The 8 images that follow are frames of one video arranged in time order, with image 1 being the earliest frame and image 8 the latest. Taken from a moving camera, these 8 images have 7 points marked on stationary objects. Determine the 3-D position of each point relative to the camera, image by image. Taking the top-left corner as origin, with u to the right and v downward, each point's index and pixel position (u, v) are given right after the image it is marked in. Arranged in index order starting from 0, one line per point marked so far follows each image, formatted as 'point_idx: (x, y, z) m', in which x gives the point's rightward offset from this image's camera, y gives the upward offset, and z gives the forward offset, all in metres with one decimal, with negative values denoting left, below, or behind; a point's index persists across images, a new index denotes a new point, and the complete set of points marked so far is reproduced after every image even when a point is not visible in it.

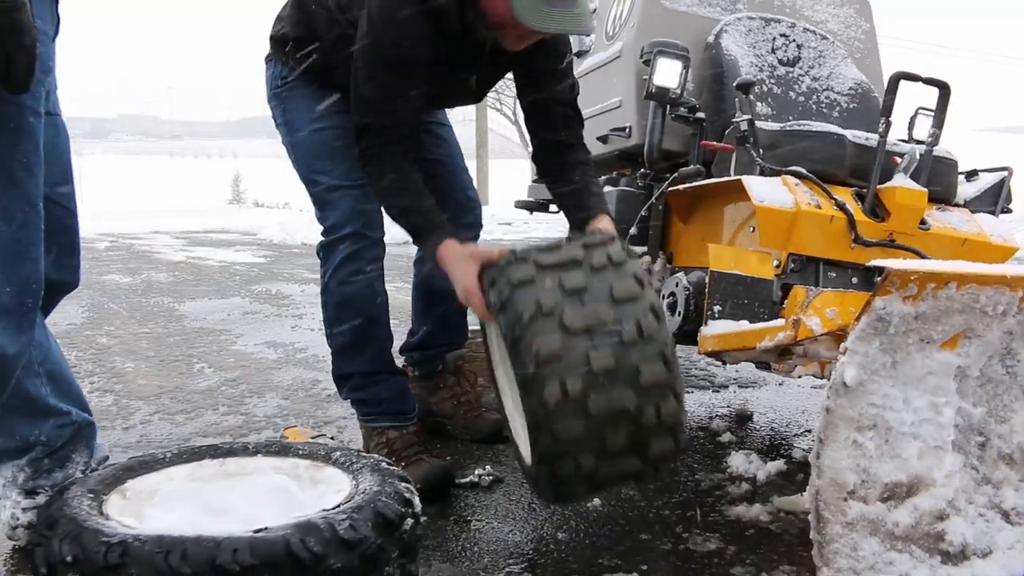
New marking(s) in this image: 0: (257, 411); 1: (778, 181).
0: (-0.9, -0.4, +3.6) m
1: (+0.7, +0.3, +2.9) m
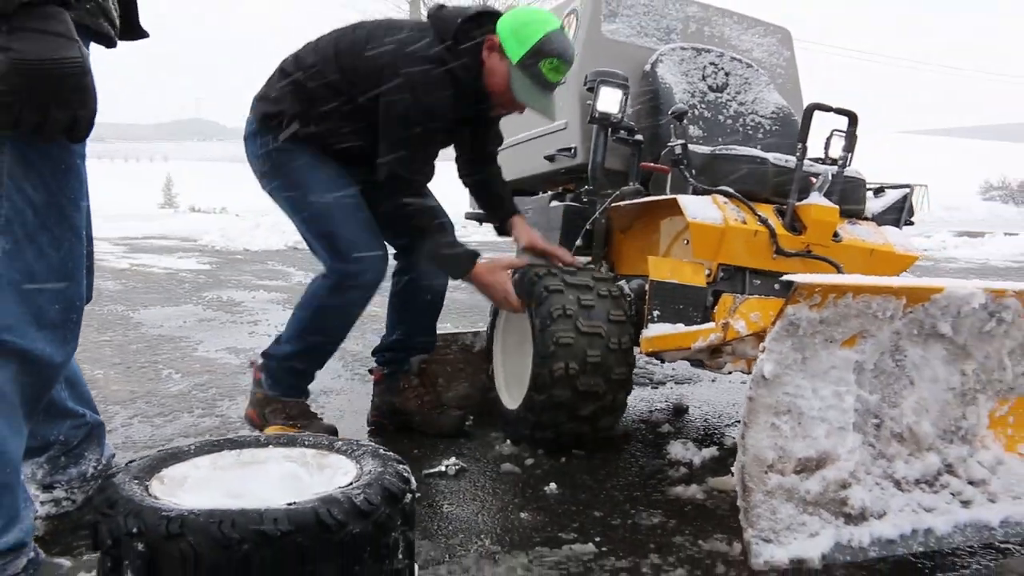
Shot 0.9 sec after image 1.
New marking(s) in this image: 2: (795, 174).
0: (-1.0, -0.5, +3.9) m
1: (+0.6, +0.3, +3.2) m
2: (+0.9, +0.3, +3.2) m
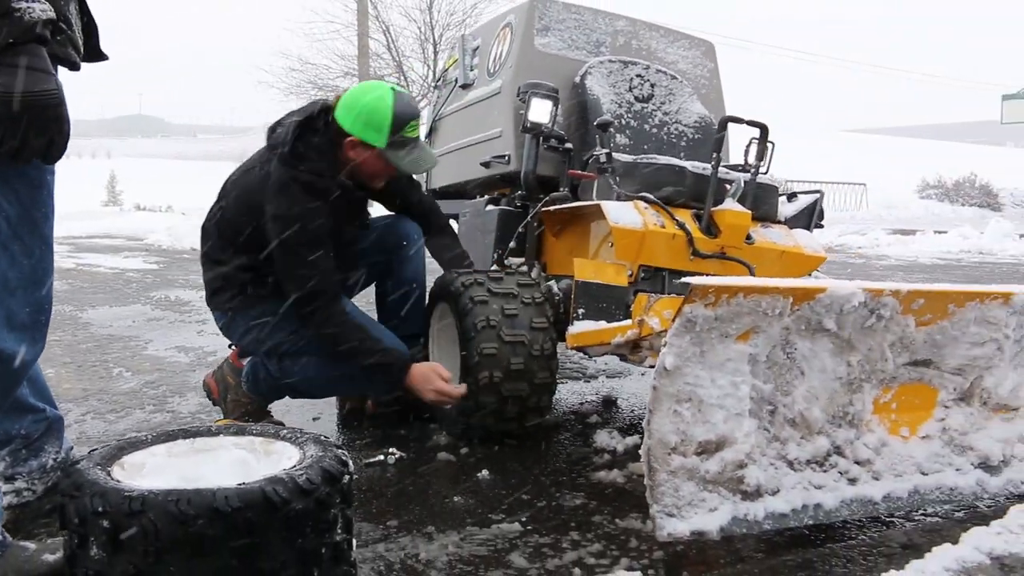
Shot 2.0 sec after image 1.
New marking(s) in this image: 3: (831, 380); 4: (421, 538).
0: (-1.3, -0.5, +4.1) m
1: (+0.4, +0.3, +3.5) m
2: (+0.6, +0.3, +3.5) m
3: (+0.8, -0.2, +2.6) m
4: (-0.2, -0.6, +2.5) m
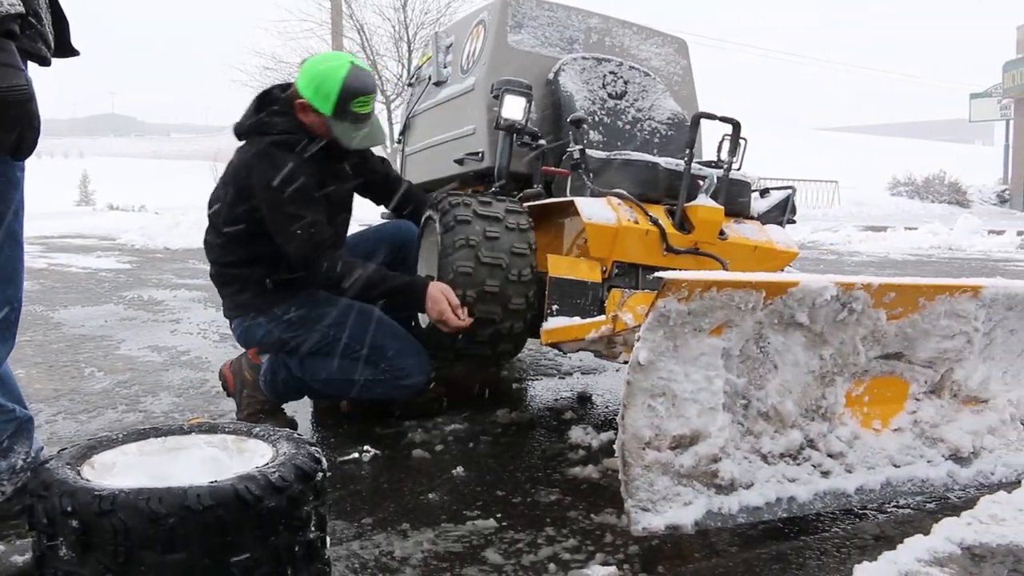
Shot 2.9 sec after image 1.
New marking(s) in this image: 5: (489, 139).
0: (-1.4, -0.5, +4.0) m
1: (+0.3, +0.3, +3.5) m
2: (+0.6, +0.4, +3.5) m
3: (+0.7, -0.2, +2.6) m
4: (-0.3, -0.6, +2.5) m
5: (-0.1, +0.6, +4.1) m
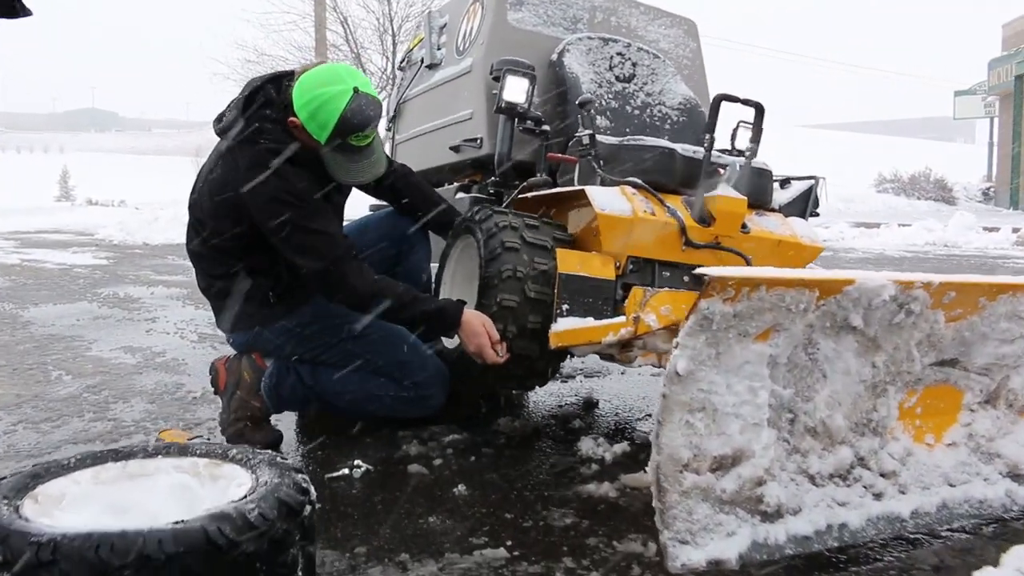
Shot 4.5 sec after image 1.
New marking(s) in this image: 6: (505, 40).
0: (-1.4, -0.4, +3.7) m
1: (+0.3, +0.3, +3.2) m
2: (+0.6, +0.4, +3.2) m
3: (+0.7, -0.2, +2.3) m
4: (-0.2, -0.6, +2.2) m
5: (-0.1, +0.6, +3.8) m
6: (0.0, +0.9, +3.9) m
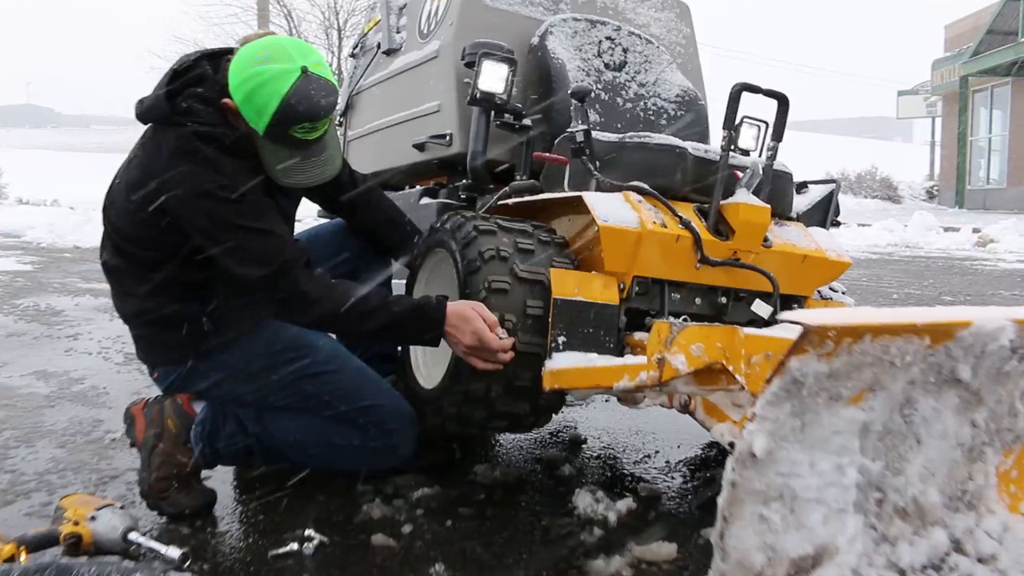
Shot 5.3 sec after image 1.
0: (-1.4, -0.5, +3.1) m
1: (+0.3, +0.2, +2.7) m
2: (+0.5, +0.3, +2.7) m
3: (+0.7, -0.3, +1.8) m
4: (-0.2, -0.6, +1.7) m
5: (-0.2, +0.5, +3.3) m
6: (-0.1, +0.8, +3.4) m
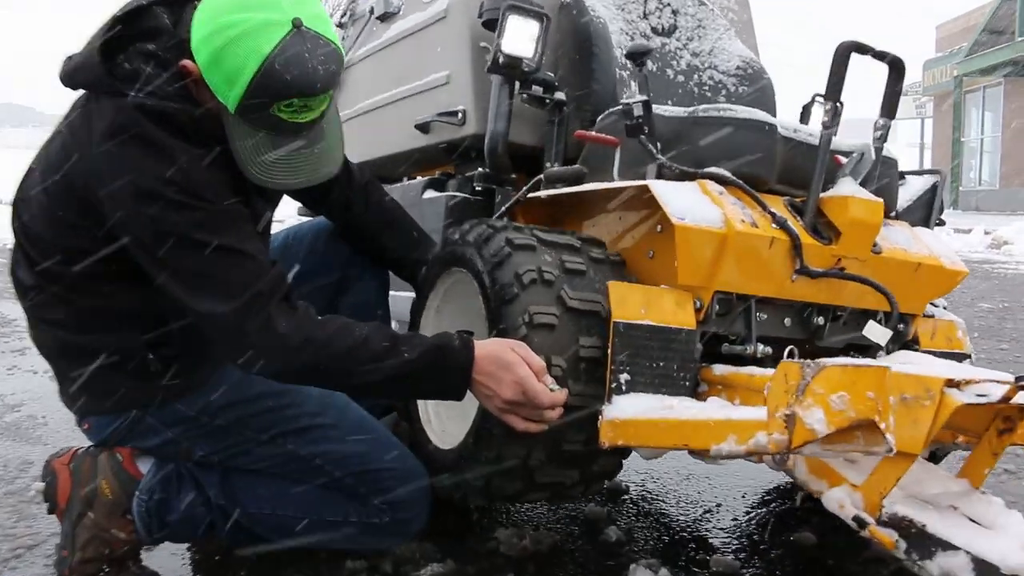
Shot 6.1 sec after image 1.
0: (-1.3, -0.6, +2.5) m
1: (+0.3, +0.2, +2.0) m
2: (+0.6, +0.3, +2.1) m
3: (+0.8, -0.3, +1.2) m
4: (-0.1, -0.7, +1.0) m
5: (-0.1, +0.5, +2.6) m
6: (0.0, +0.8, +2.8) m
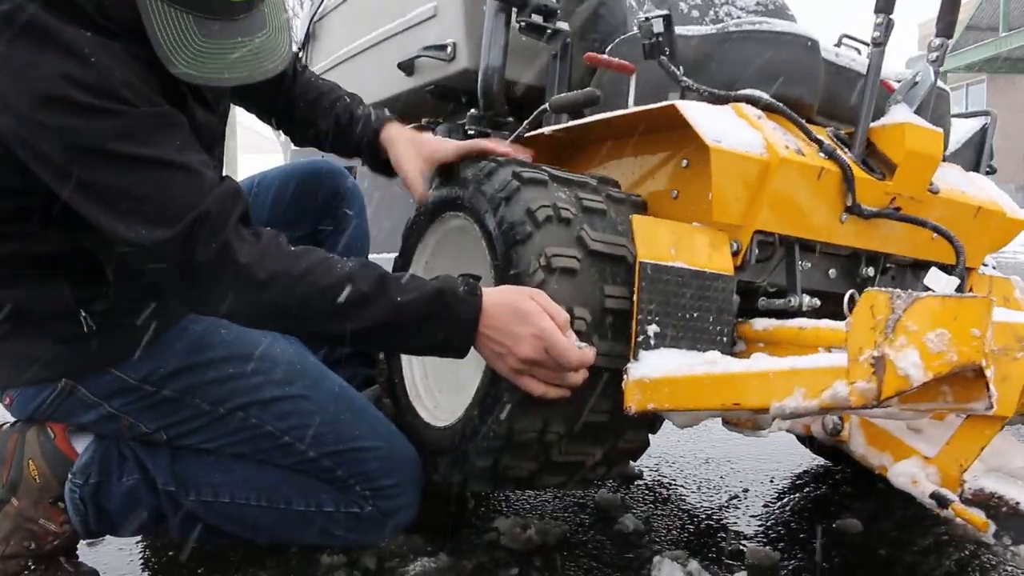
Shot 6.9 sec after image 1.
0: (-1.3, -0.5, +2.1) m
1: (+0.3, +0.3, +1.7) m
2: (+0.6, +0.4, +1.8) m
3: (+0.9, -0.2, +0.9) m
4: (-0.1, -0.6, +0.7) m
5: (-0.1, +0.6, +2.3) m
6: (-0.1, +0.9, +2.4) m
